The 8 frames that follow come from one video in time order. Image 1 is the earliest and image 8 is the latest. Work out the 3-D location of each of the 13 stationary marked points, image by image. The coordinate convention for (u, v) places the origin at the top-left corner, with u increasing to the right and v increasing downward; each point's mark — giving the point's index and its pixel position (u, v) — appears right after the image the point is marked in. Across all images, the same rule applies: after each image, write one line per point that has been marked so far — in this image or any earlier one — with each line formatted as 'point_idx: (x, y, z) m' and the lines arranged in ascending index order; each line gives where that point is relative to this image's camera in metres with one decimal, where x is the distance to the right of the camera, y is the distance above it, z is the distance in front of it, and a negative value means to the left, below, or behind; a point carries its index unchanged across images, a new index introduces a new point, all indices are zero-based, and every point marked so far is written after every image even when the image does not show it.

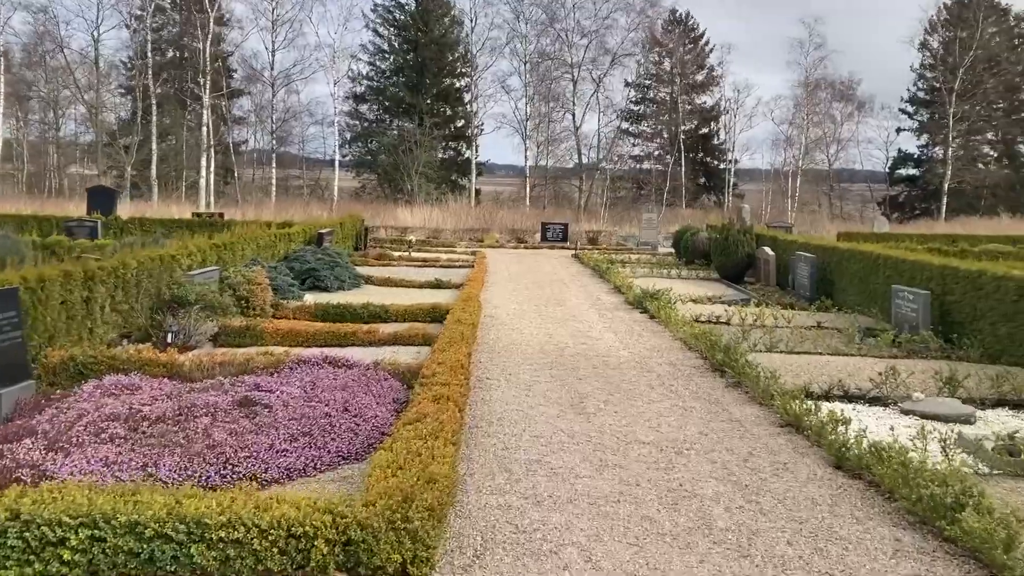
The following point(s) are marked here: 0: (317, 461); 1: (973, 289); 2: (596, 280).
0: (-1.0, -0.9, +4.9) m
1: (+4.9, 0.0, +9.6) m
2: (+1.6, +0.2, +16.9) m
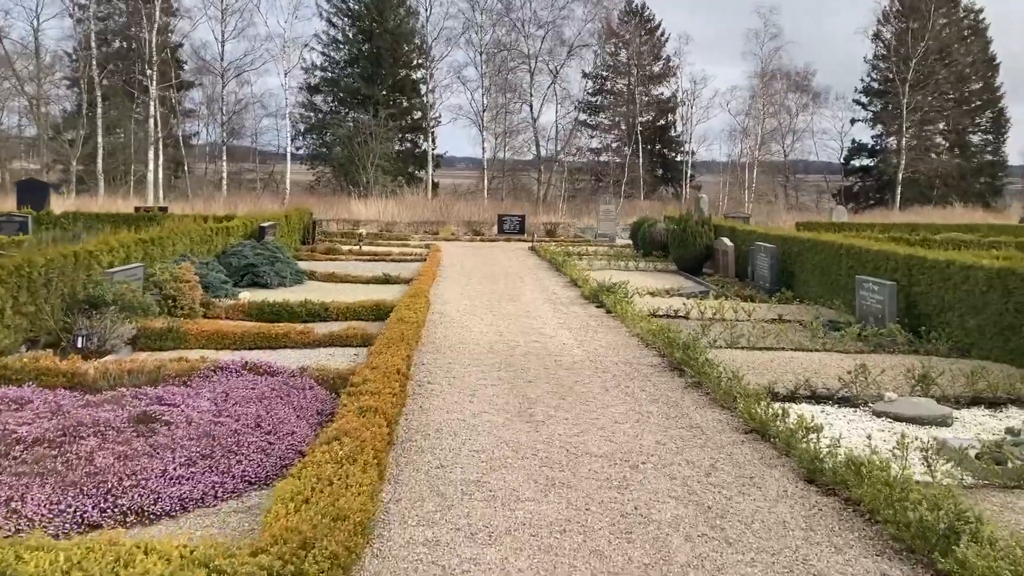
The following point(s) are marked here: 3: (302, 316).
0: (-1.4, -0.9, +4.2) m
1: (+4.4, +0.1, +9.2) m
2: (+0.7, +0.3, +16.4) m
3: (-2.4, -0.3, +10.5) m
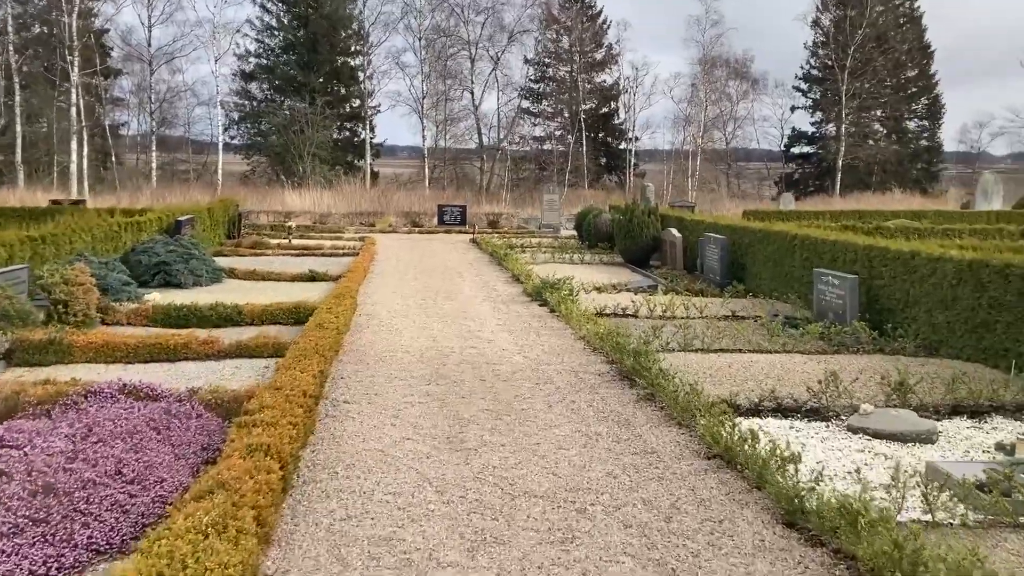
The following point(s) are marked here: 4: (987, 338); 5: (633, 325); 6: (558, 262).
0: (-1.7, -1.0, +3.3) m
1: (+3.7, +0.2, +8.6) m
2: (-0.3, +0.4, +15.5) m
3: (-3.1, -0.4, +9.5) m
4: (+3.9, -0.4, +7.4) m
5: (+1.2, -0.4, +8.7) m
6: (+0.8, +0.5, +16.1) m
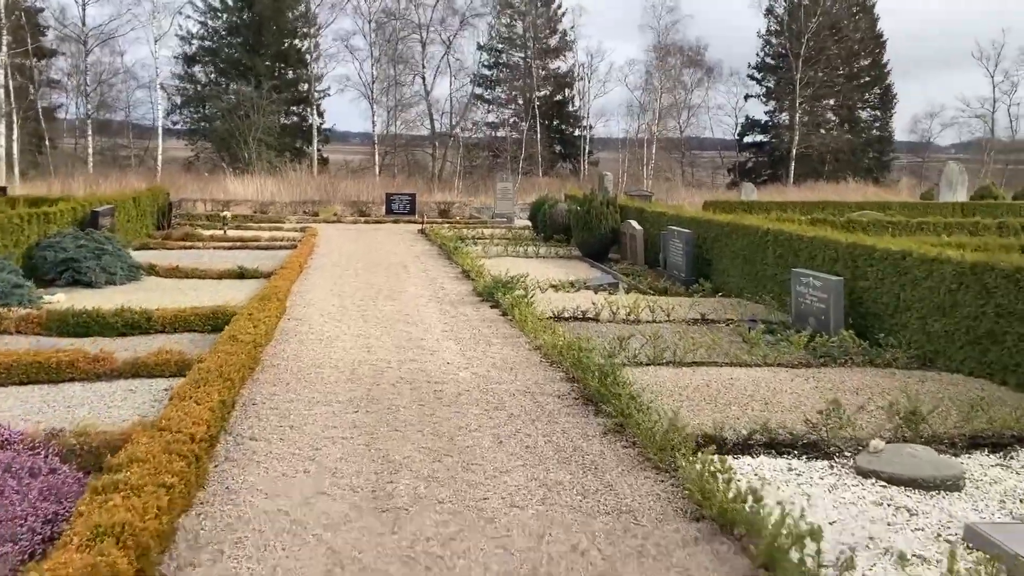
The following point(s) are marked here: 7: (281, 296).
0: (-1.8, -1.1, +2.2) m
1: (+3.3, +0.1, +7.8) m
2: (-1.1, +0.4, +14.5) m
3: (-3.6, -0.4, +8.3) m
4: (+3.5, -0.5, +6.5) m
5: (+0.7, -0.4, +7.7) m
6: (0.0, +0.5, +15.1) m
7: (-2.5, -0.1, +10.0) m
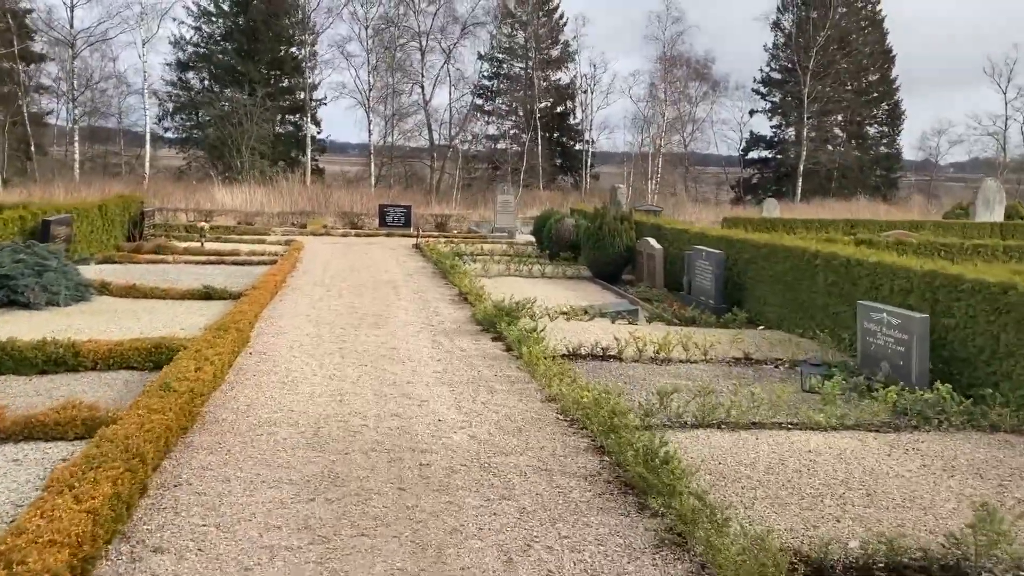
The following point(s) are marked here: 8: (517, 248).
0: (-1.8, -1.2, +0.7) m
1: (+3.3, -0.2, +6.3) m
2: (-1.1, +0.1, +13.0) m
3: (-3.6, -0.6, +6.8) m
4: (+3.5, -0.7, +5.1) m
5: (+0.8, -0.6, +6.2) m
6: (0.0, +0.2, +13.7) m
7: (-2.5, -0.3, +8.5) m
8: (+0.1, +0.8, +17.8) m
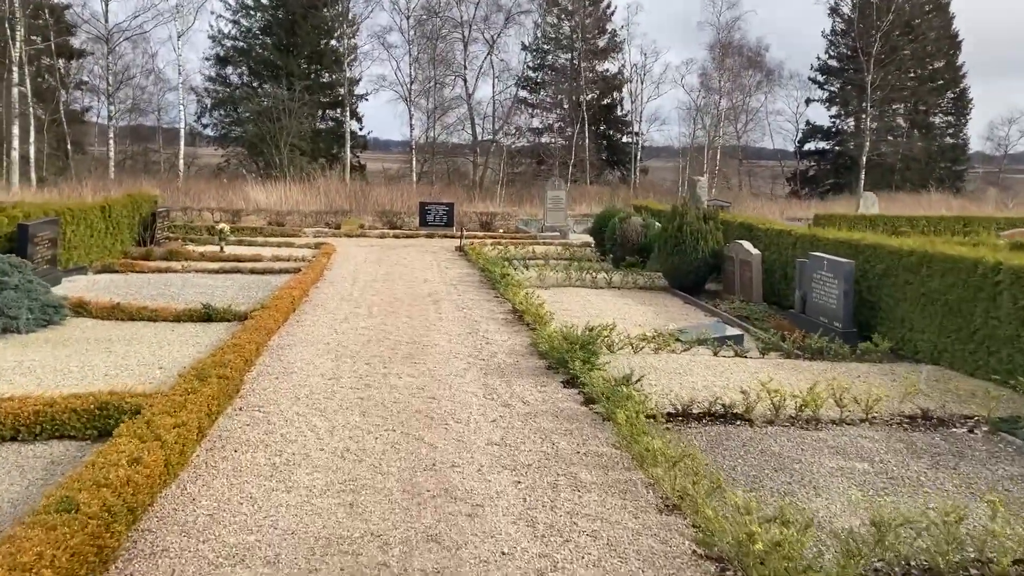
0: (-1.6, -1.5, -1.4) m
1: (+3.8, -0.3, +4.0) m
2: (-0.3, -0.1, +10.9) m
3: (-3.1, -0.8, +4.8) m
4: (+3.9, -0.9, +2.8) m
5: (+1.2, -0.8, +4.1) m
6: (+0.8, 0.0, +11.5) m
7: (-1.9, -0.5, +6.5) m
8: (+1.1, +0.6, +15.7) m
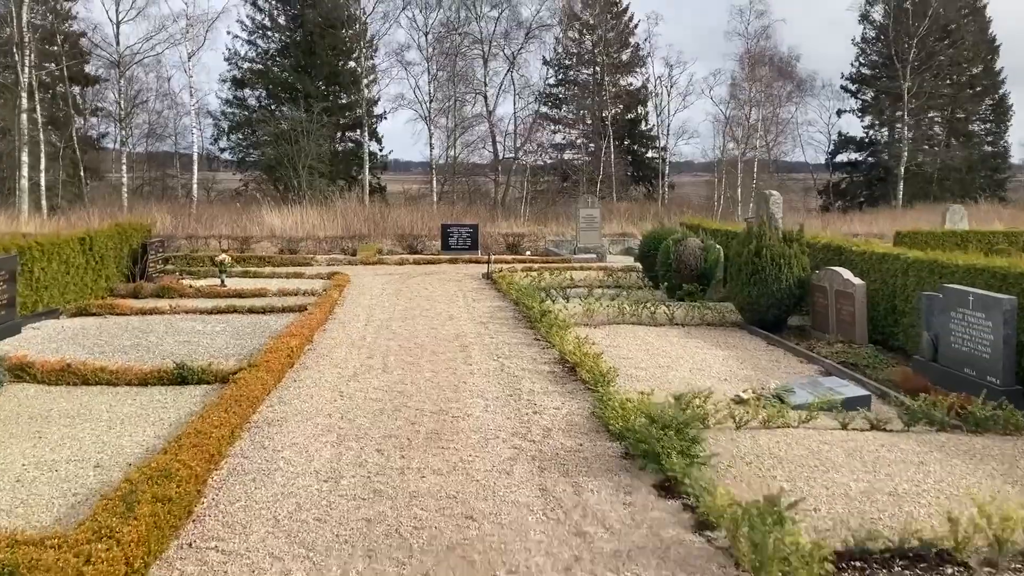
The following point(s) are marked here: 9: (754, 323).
0: (-1.4, -1.7, -3.2) m
1: (+4.1, -0.6, +2.1) m
2: (+0.1, -0.5, +9.0) m
3: (-2.8, -1.1, +3.0) m
4: (+4.2, -1.1, +0.8) m
5: (+1.5, -1.1, +2.2) m
6: (+1.3, -0.4, +9.7) m
7: (-1.6, -0.9, +4.7) m
8: (+1.6, +0.2, +13.8) m
9: (+2.5, -0.4, +9.4) m
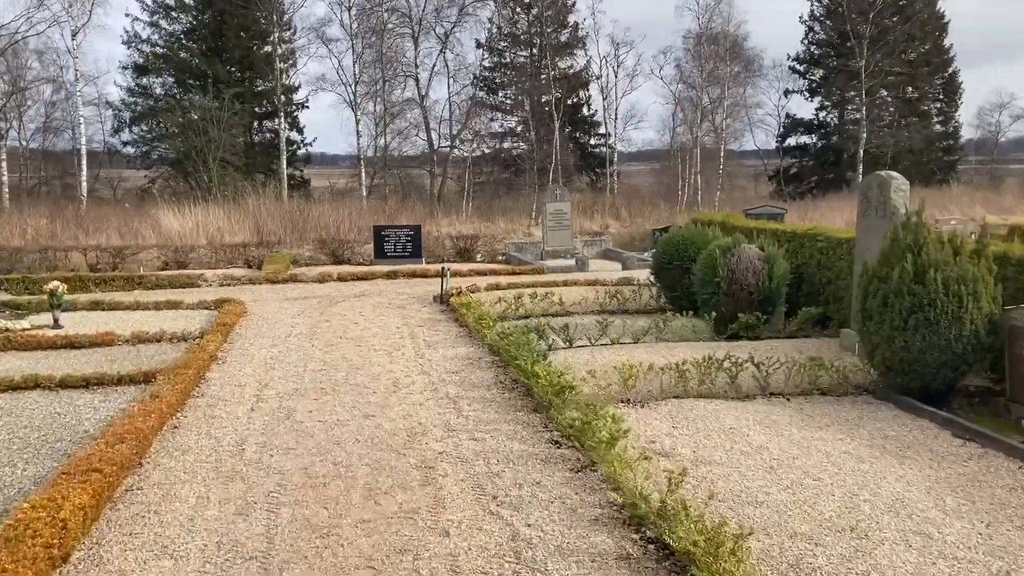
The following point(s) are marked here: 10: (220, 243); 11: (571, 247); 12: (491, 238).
0: (-0.5, -2.2, -7.2) m
1: (+4.5, -0.8, -1.6) m
2: (+0.1, -0.8, +5.1) m
3: (-2.3, -1.6, -1.1) m
4: (+4.8, -1.4, -2.8) m
5: (+2.0, -1.4, -1.6) m
6: (+1.2, -0.7, +5.8) m
7: (-1.2, -1.3, +0.6) m
8: (+1.2, -0.1, +10.0) m
9: (+2.5, -0.6, +5.6) m
10: (-5.9, +0.9, +18.3) m
11: (+1.1, +0.8, +16.6) m
12: (-0.4, +1.1, +19.4) m
